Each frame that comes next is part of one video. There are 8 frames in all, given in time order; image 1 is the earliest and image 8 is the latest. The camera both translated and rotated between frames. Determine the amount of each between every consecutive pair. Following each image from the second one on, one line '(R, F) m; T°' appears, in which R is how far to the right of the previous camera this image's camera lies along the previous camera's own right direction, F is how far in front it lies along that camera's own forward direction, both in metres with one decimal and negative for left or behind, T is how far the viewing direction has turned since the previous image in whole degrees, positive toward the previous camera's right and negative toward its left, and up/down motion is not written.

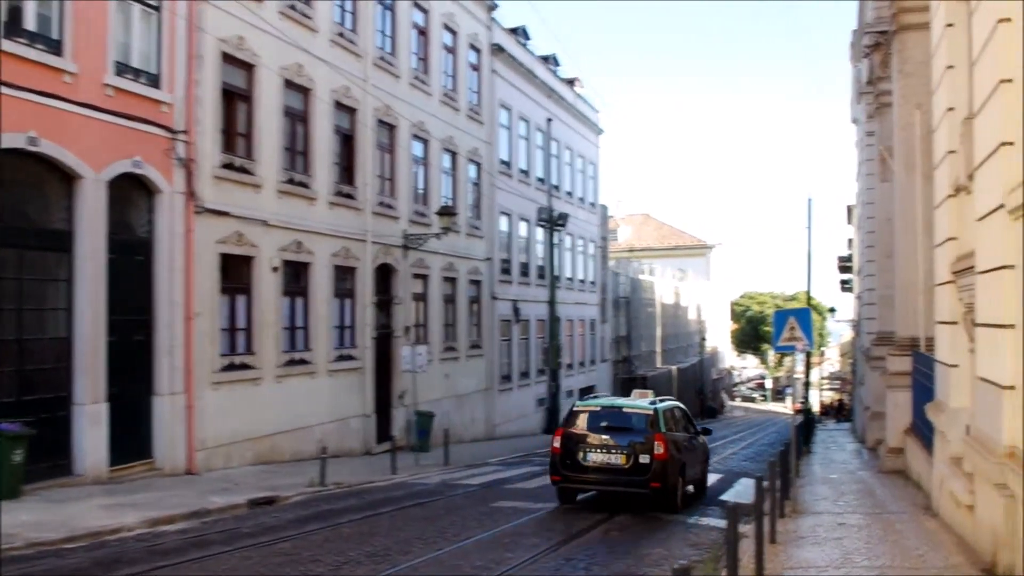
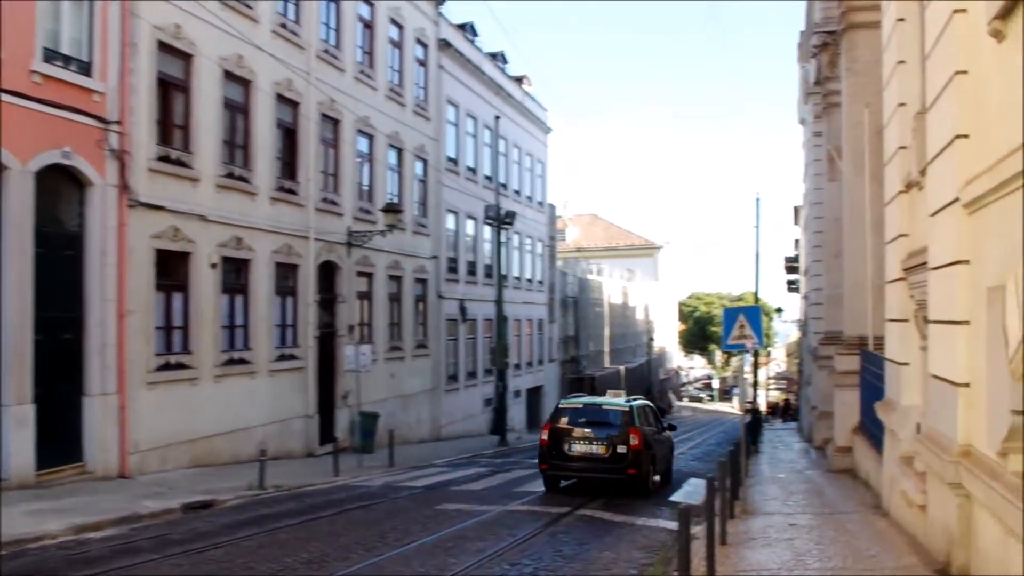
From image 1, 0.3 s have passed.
(0.0, +0.3) m; +3°
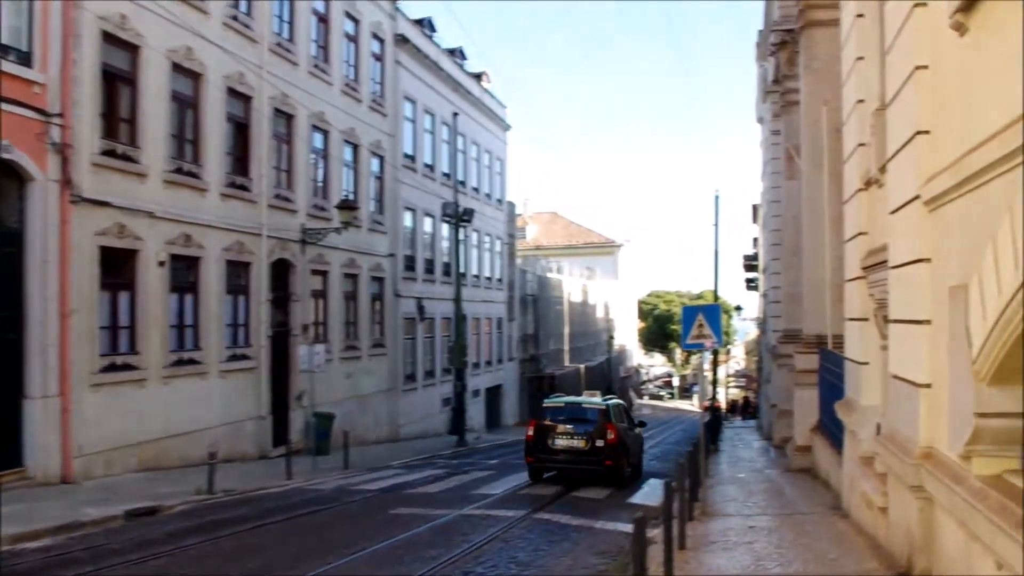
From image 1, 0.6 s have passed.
(+0.1, +0.3) m; +2°
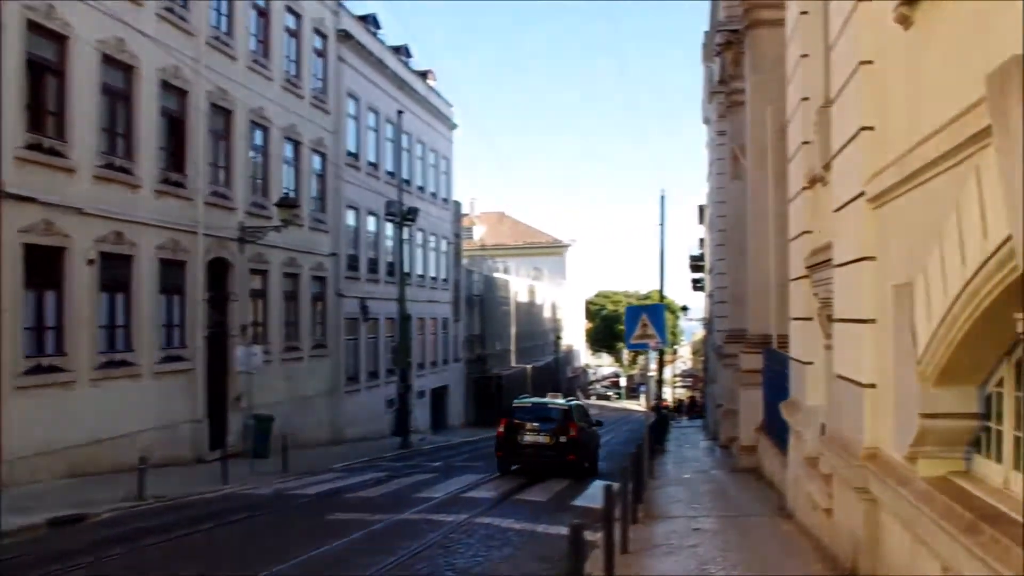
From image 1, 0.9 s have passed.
(+0.1, +0.3) m; +3°
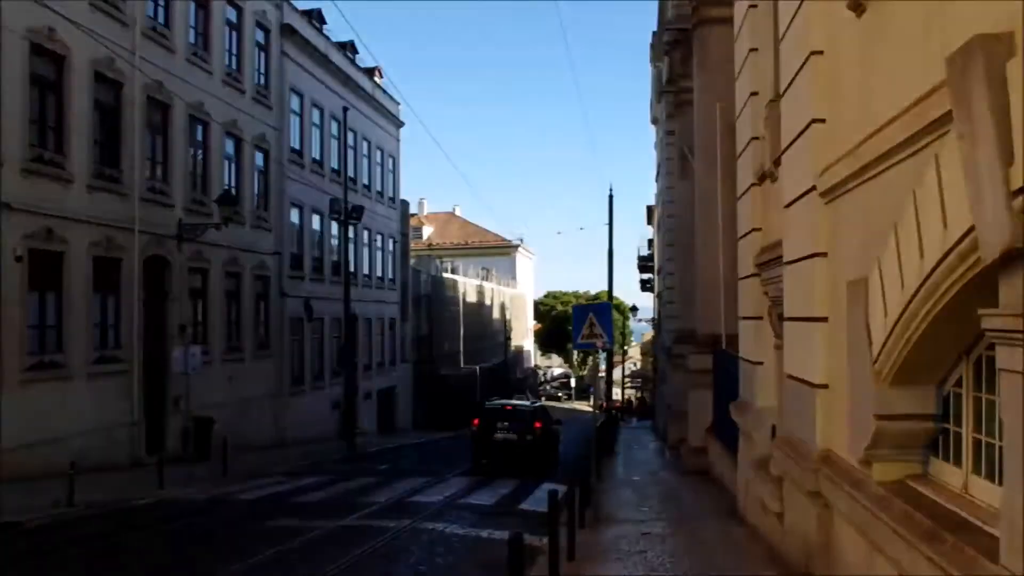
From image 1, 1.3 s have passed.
(+0.1, +0.3) m; +3°
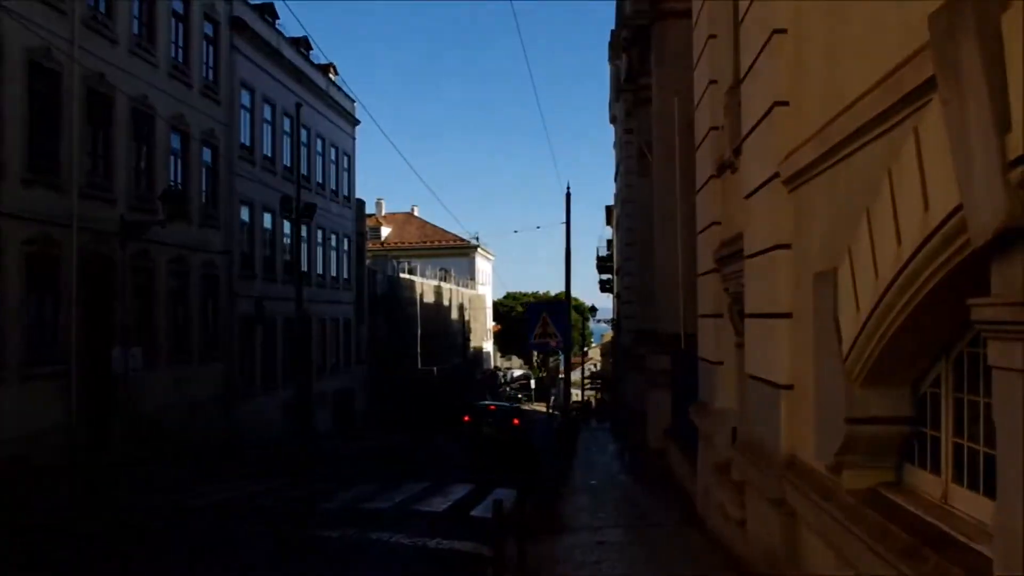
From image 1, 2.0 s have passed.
(+0.1, +0.5) m; +2°
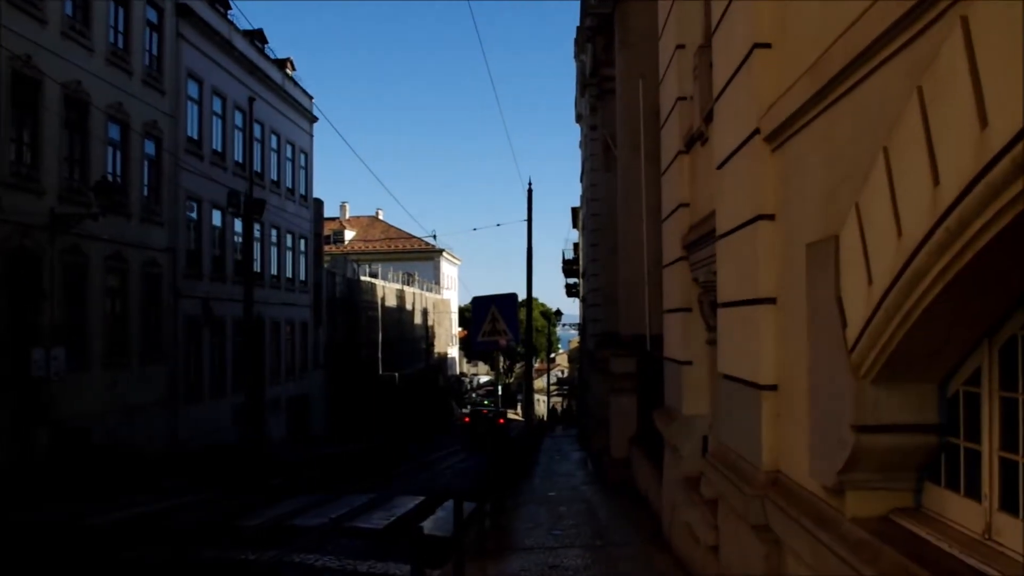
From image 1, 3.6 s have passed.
(+0.2, +1.1) m; +2°
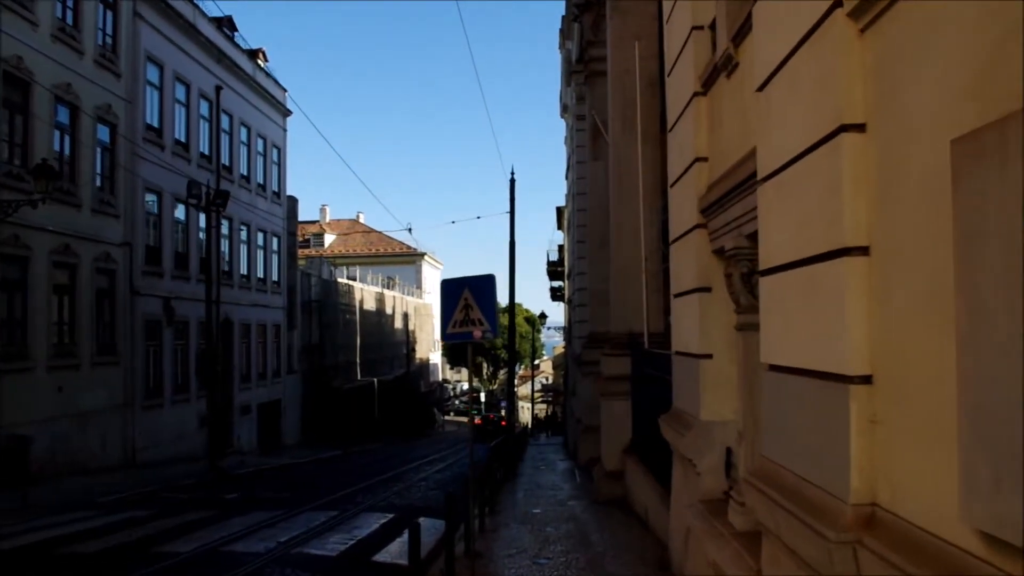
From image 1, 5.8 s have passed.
(+0.1, +1.6) m; +1°
